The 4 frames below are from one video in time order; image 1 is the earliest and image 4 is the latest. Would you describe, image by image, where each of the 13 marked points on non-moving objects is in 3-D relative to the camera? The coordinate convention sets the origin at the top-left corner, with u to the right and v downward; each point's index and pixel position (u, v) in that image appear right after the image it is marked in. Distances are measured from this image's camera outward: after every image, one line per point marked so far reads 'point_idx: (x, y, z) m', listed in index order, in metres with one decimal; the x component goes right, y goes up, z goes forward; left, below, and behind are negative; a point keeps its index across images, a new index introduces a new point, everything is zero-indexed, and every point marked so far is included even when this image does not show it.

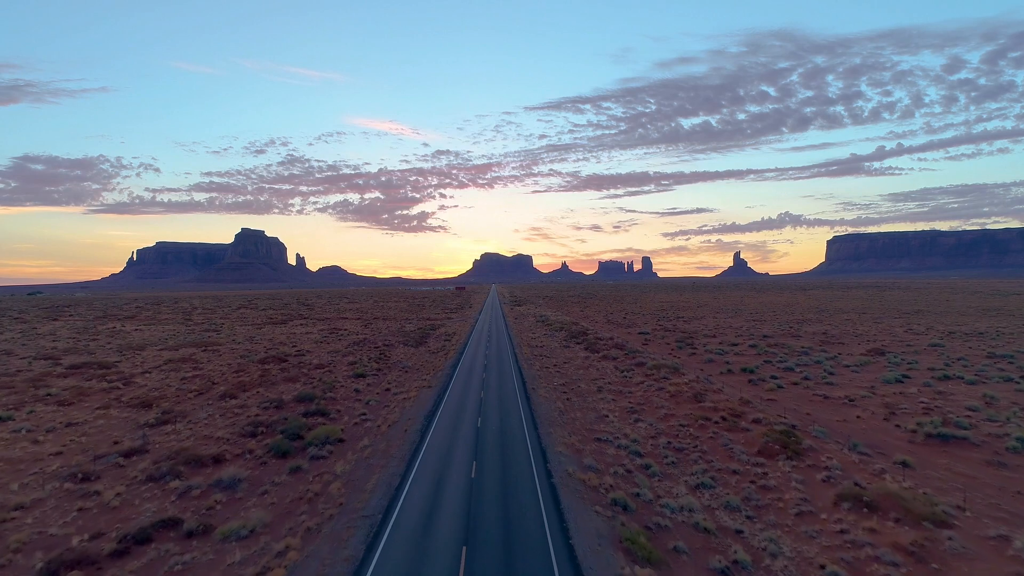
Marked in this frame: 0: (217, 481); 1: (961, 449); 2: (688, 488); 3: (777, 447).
0: (-10.5, -6.9, +16.8) m
1: (+18.9, -6.7, +19.8) m
2: (+6.3, -7.1, +16.8) m
3: (+11.0, -6.6, +19.5) m
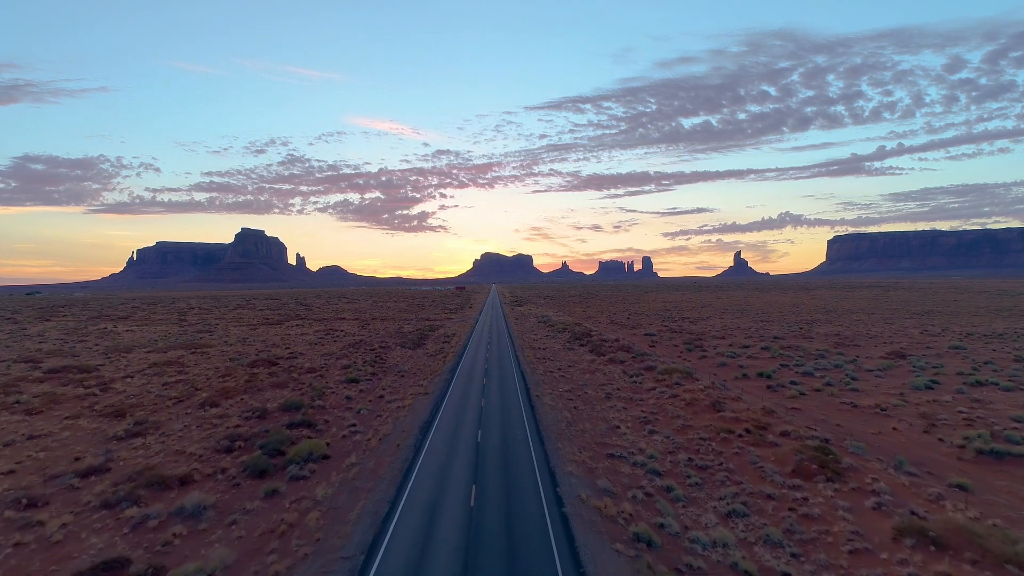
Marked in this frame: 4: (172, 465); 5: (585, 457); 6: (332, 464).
0: (-10.3, -6.9, +14.7) m
1: (+19.0, -6.7, +17.6) m
2: (+6.4, -7.1, +14.6) m
3: (+11.1, -6.6, +17.4) m
4: (-13.1, -6.8, +18.2) m
5: (+2.9, -6.8, +19.0) m
6: (-7.0, -6.9, +18.4) m
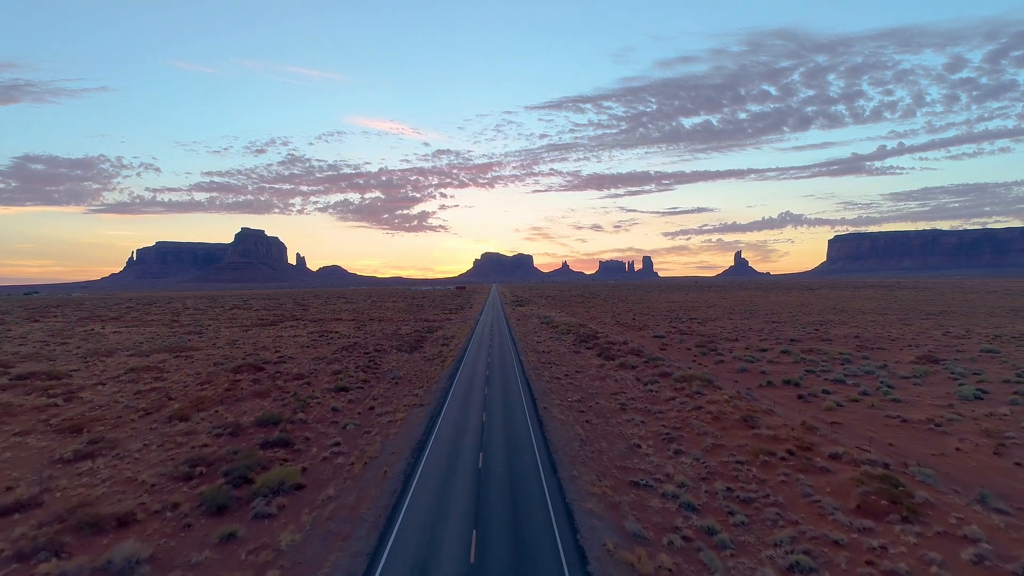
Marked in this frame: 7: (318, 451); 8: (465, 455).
0: (-10.1, -6.9, +11.8) m
1: (+19.3, -6.7, +14.7) m
2: (+6.7, -7.1, +11.7) m
3: (+11.4, -6.6, +14.5) m
4: (-12.9, -6.8, +15.3) m
5: (+3.2, -6.8, +16.1) m
6: (-6.8, -6.9, +15.5) m
7: (-8.3, -6.9, +20.0) m
8: (-1.9, -6.5, +18.6) m
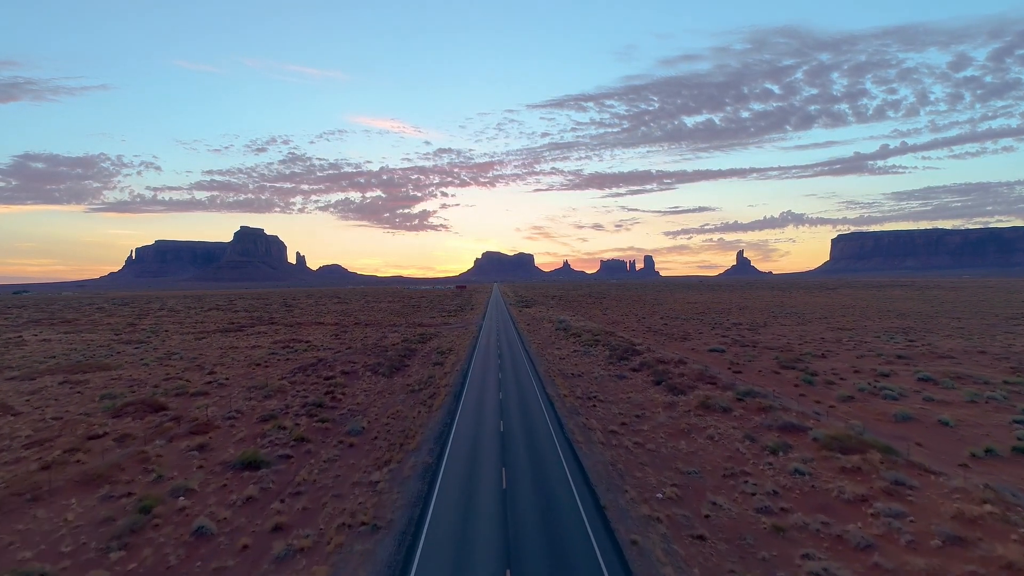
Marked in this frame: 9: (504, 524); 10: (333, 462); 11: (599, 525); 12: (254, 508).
0: (-8.8, -6.9, -1.7) m
1: (+20.6, -6.7, +1.2) m
2: (+7.9, -7.1, -1.7) m
3: (+12.7, -6.6, +1.0) m
4: (-11.6, -6.8, +1.9) m
5: (+4.5, -6.8, +2.7) m
6: (-5.5, -6.9, +2.1) m
7: (-6.9, -6.9, +6.6) m
8: (-0.5, -6.5, +5.1) m
9: (-0.3, -6.4, +13.0) m
10: (-7.1, -6.8, +18.8) m
11: (+2.4, -6.4, +13.3) m
12: (-8.1, -6.8, +15.0) m
